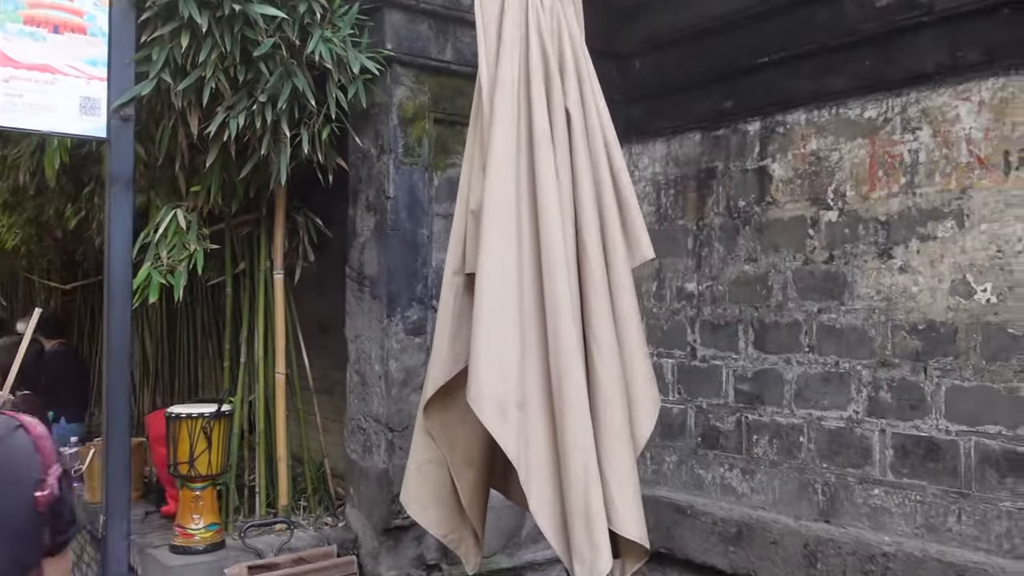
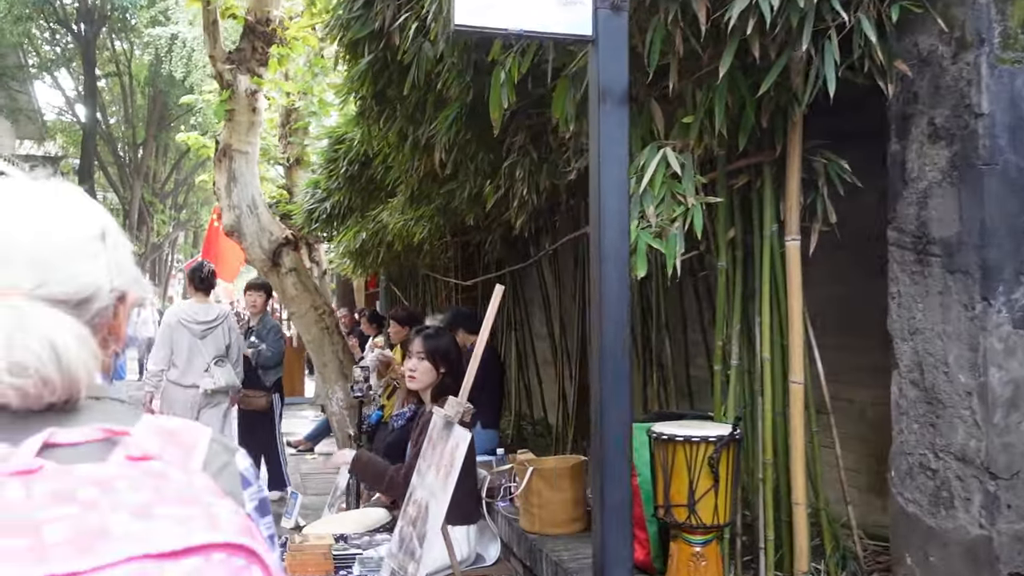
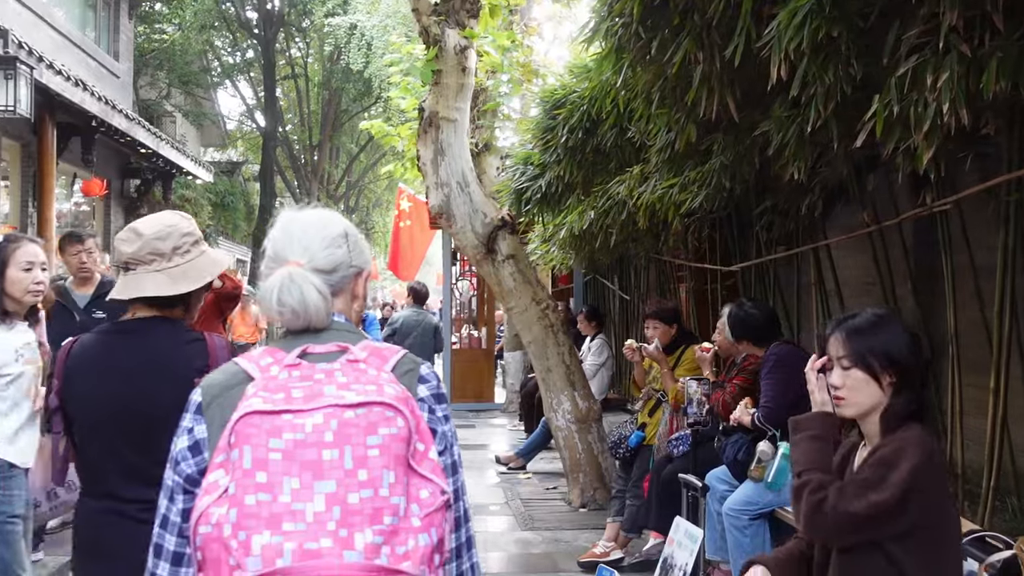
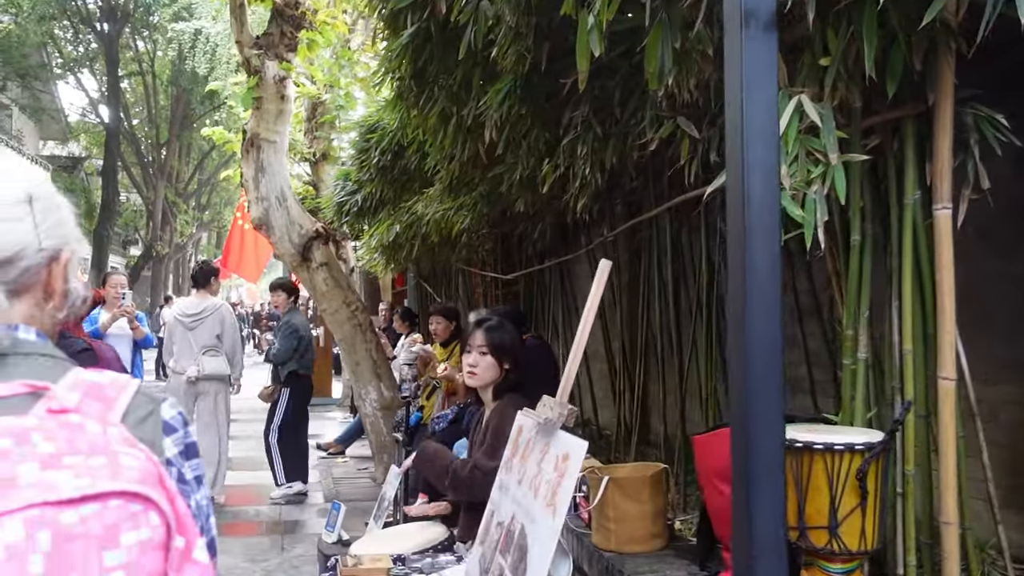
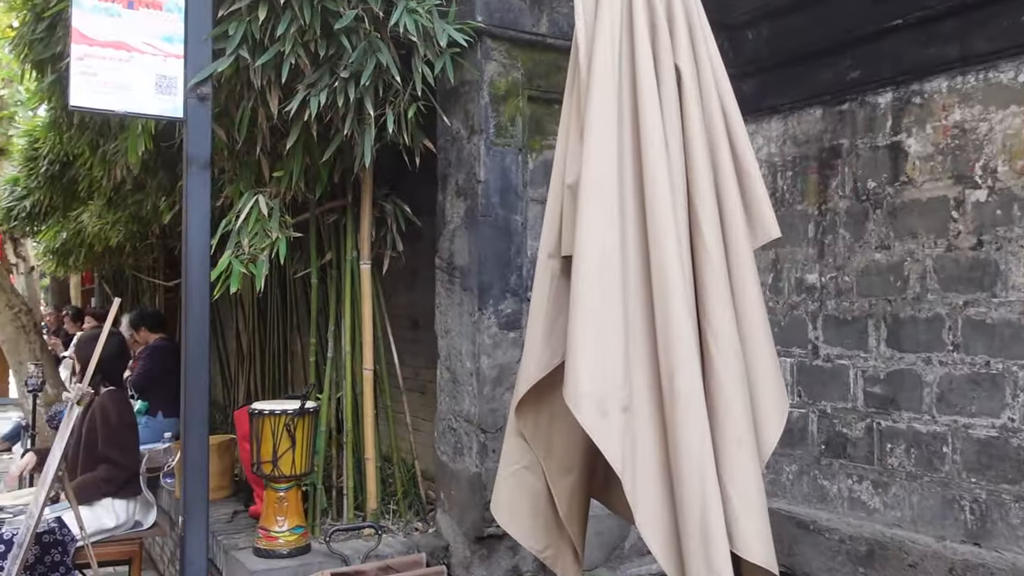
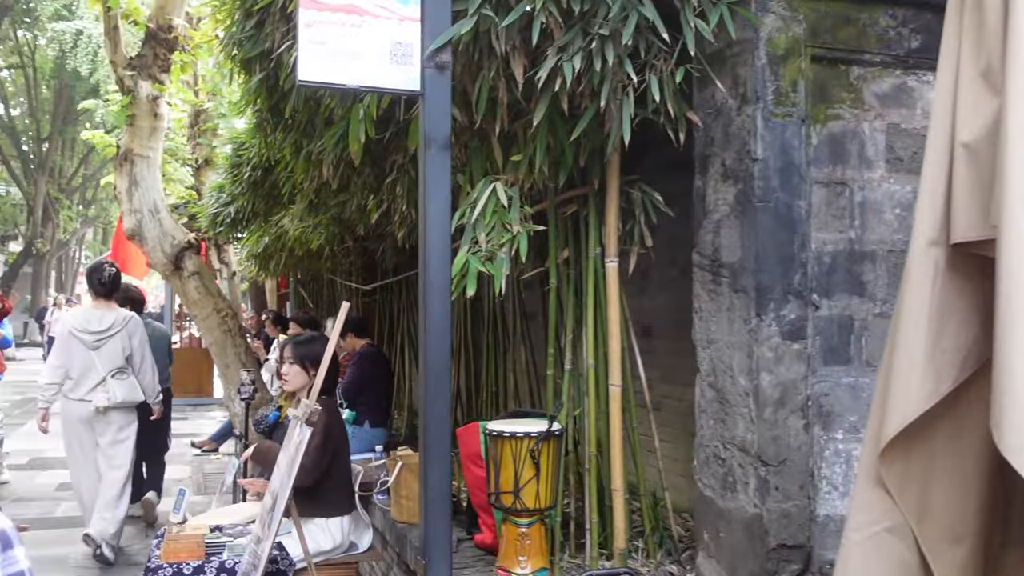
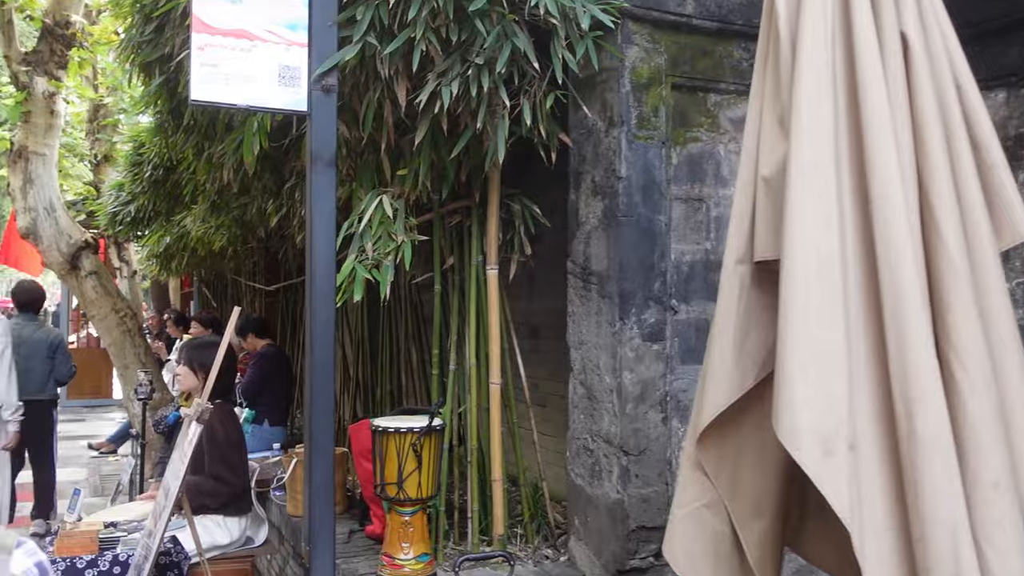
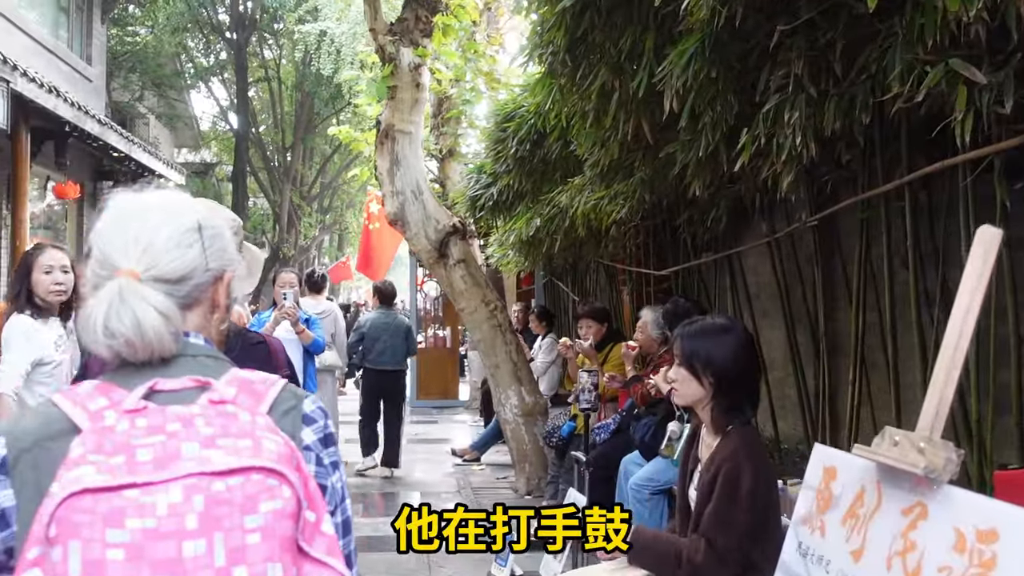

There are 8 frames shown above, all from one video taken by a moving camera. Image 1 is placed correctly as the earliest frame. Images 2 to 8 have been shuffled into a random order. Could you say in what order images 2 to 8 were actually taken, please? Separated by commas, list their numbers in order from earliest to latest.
5, 7, 6, 2, 4, 8, 3
